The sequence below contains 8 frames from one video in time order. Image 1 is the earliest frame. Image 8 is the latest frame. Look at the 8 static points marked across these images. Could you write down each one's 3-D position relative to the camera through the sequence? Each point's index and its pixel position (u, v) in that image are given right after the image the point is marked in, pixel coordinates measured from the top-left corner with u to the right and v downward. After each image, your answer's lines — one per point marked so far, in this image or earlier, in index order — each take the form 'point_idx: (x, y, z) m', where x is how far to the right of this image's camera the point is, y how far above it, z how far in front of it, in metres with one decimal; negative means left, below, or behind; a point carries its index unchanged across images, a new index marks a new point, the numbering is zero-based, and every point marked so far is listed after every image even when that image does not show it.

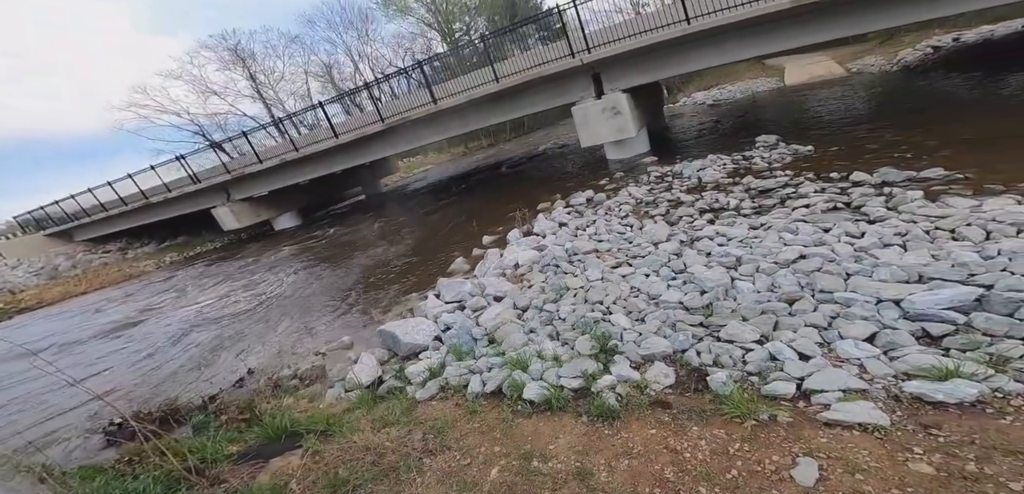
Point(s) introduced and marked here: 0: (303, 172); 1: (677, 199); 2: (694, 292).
0: (-8.1, +3.0, +19.2) m
1: (+3.0, +0.8, +9.0) m
2: (+1.7, -0.5, +4.6) m
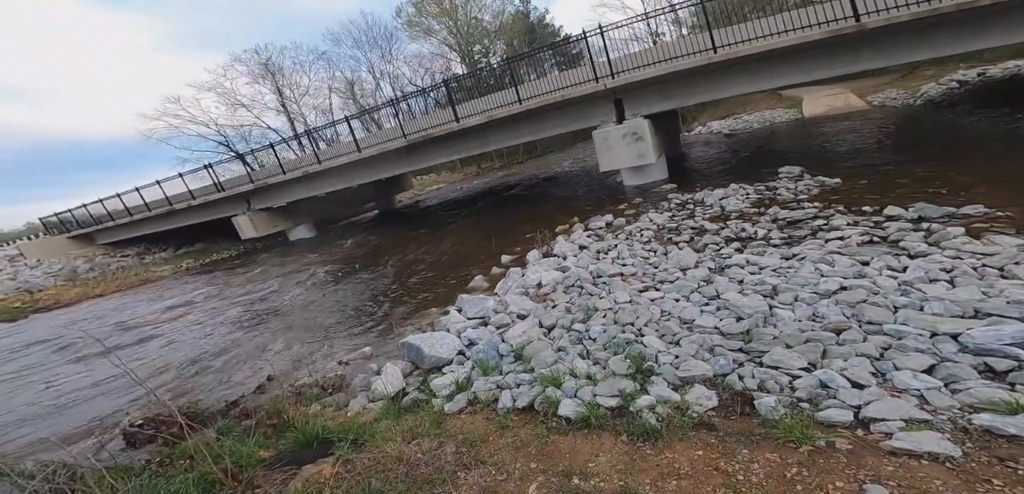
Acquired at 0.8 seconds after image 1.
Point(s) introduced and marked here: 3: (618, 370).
0: (-7.4, +2.5, +19.4) m
1: (+3.4, +0.3, +9.0) m
2: (+2.0, -0.7, +4.5) m
3: (+0.9, -1.0, +4.0) m
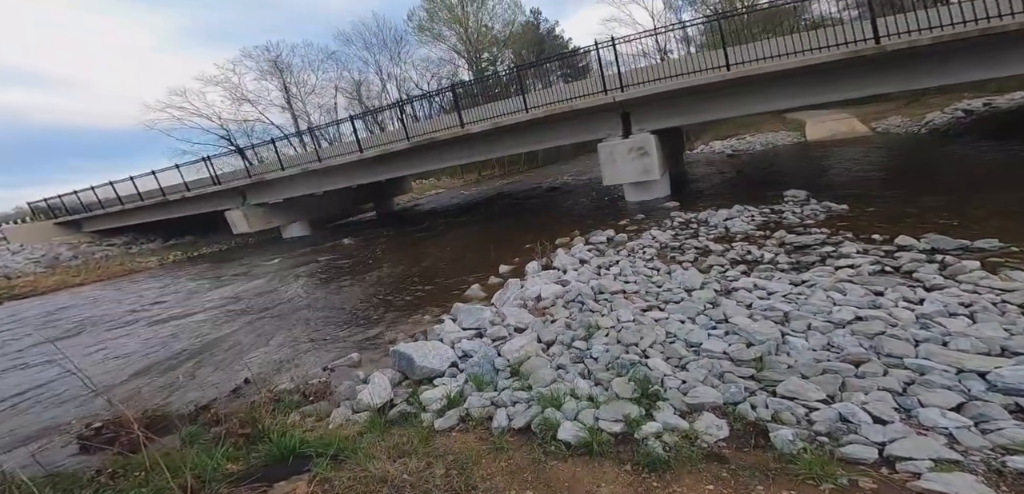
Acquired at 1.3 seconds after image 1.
0: (-7.4, +2.5, +19.1) m
1: (+3.4, 0.0, +8.7) m
2: (+2.0, -0.8, +4.3) m
3: (+0.9, -1.1, +3.7) m
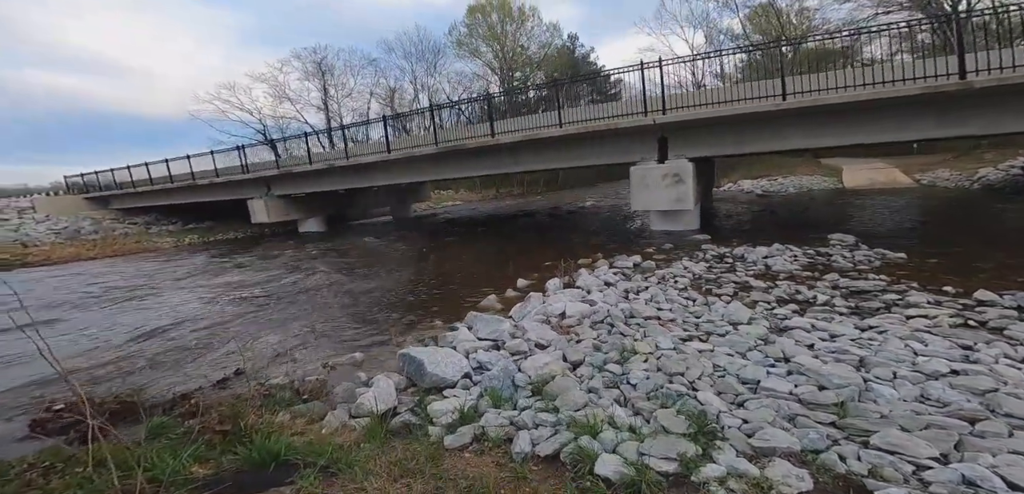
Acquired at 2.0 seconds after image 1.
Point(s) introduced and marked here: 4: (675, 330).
0: (-6.5, +2.5, +18.9) m
1: (+3.8, -0.5, +8.1) m
2: (+2.2, -1.0, +3.6) m
3: (+1.0, -1.2, +3.2) m
4: (+1.9, -0.9, +5.5) m
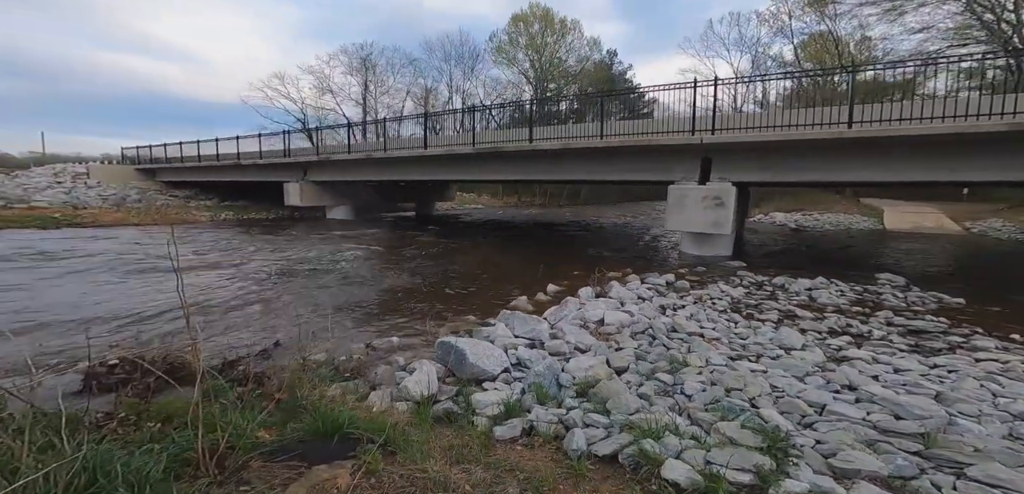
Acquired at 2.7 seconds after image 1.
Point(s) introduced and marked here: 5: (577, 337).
0: (-5.2, +2.8, +19.0) m
1: (+4.4, -1.0, +7.9) m
2: (+2.6, -1.1, +3.4) m
3: (+1.4, -1.2, +3.0) m
4: (+2.3, -1.1, +5.3) m
5: (+0.8, -1.0, +5.7) m
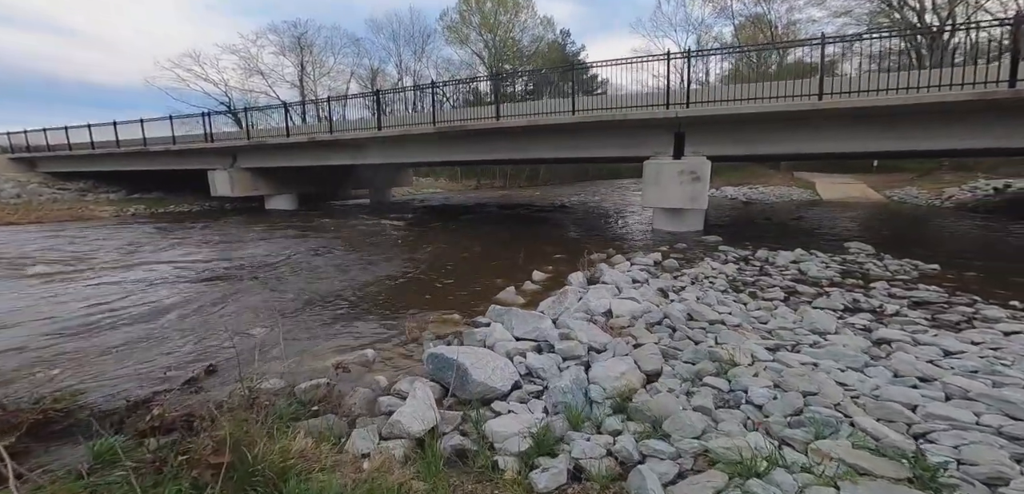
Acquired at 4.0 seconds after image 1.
0: (-6.7, +3.1, +17.4) m
1: (+4.1, -0.6, +7.4) m
2: (+2.8, -1.0, +2.9) m
3: (+1.7, -1.1, +2.3) m
4: (+2.3, -0.9, +4.7) m
5: (+0.8, -0.9, +4.9) m
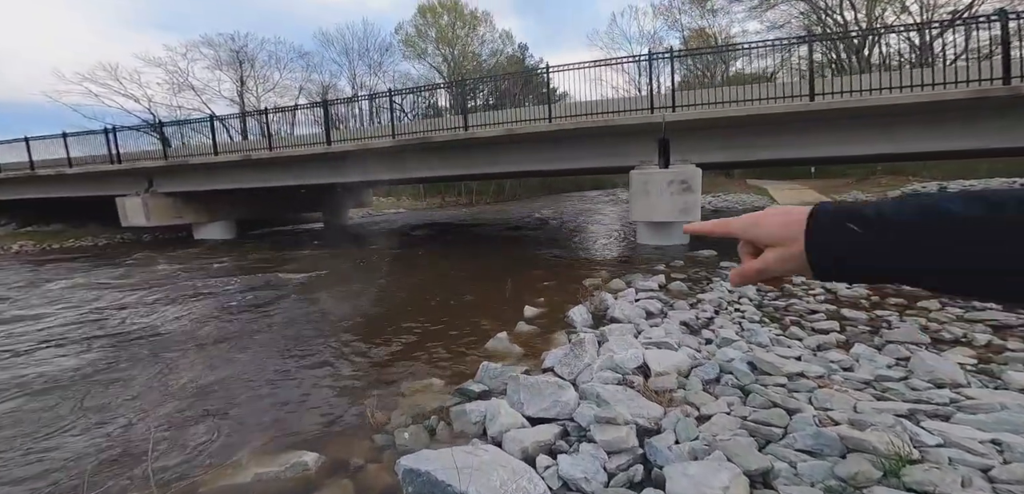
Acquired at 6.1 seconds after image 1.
0: (-7.8, +2.0, +15.5) m
1: (+4.0, -0.8, +6.2) m
2: (+3.0, -1.1, +1.6) m
3: (+2.0, -1.2, +0.9) m
4: (+2.4, -1.0, +3.4) m
5: (+0.8, -1.1, +3.4) m
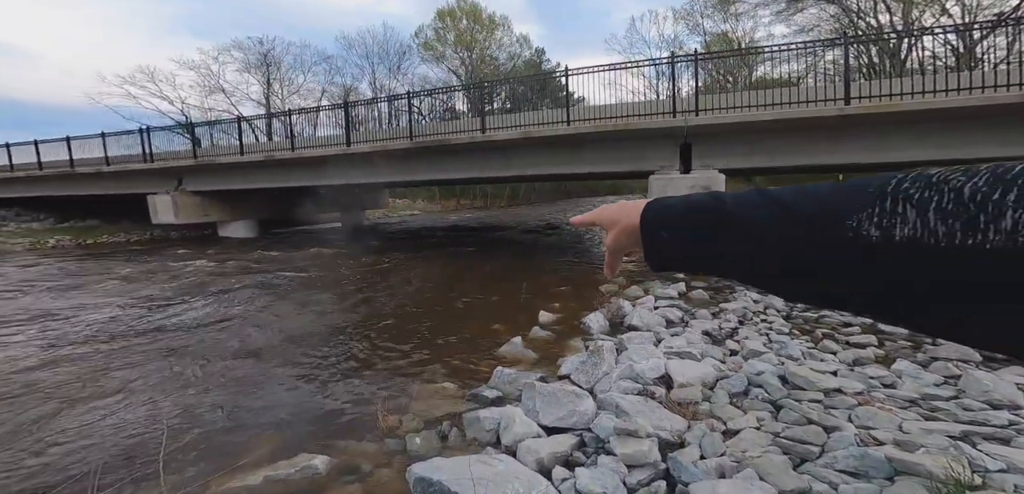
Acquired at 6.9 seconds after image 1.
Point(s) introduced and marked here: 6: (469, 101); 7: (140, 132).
0: (-7.2, +2.0, +15.6) m
1: (+4.2, -0.9, +5.9) m
2: (+3.1, -1.1, +1.3) m
3: (+2.0, -1.2, +0.6) m
4: (+2.5, -1.1, +3.1) m
5: (+0.9, -1.1, +3.2) m
6: (-0.7, +3.9, +13.3) m
7: (-12.5, +3.9, +16.7) m
